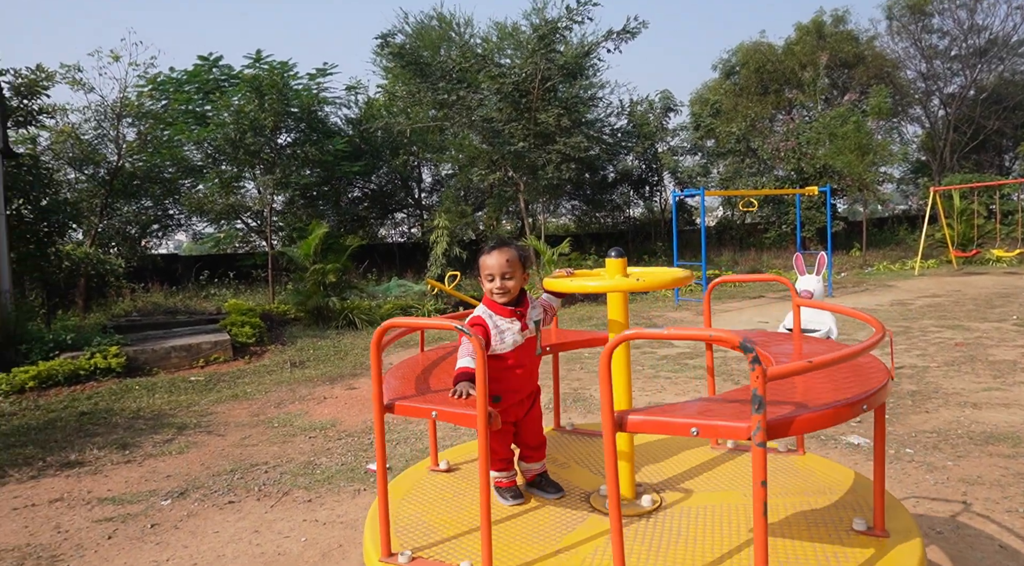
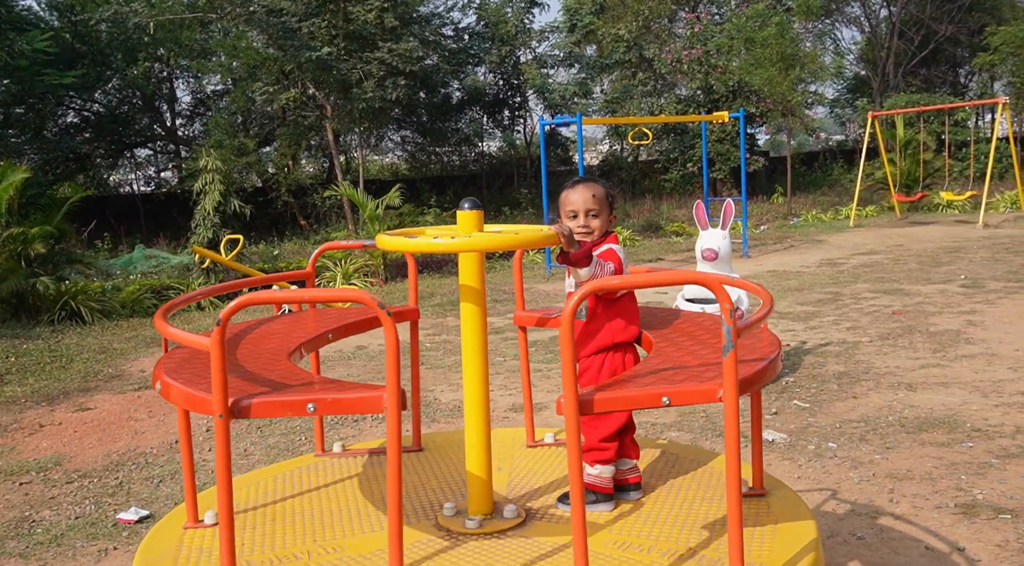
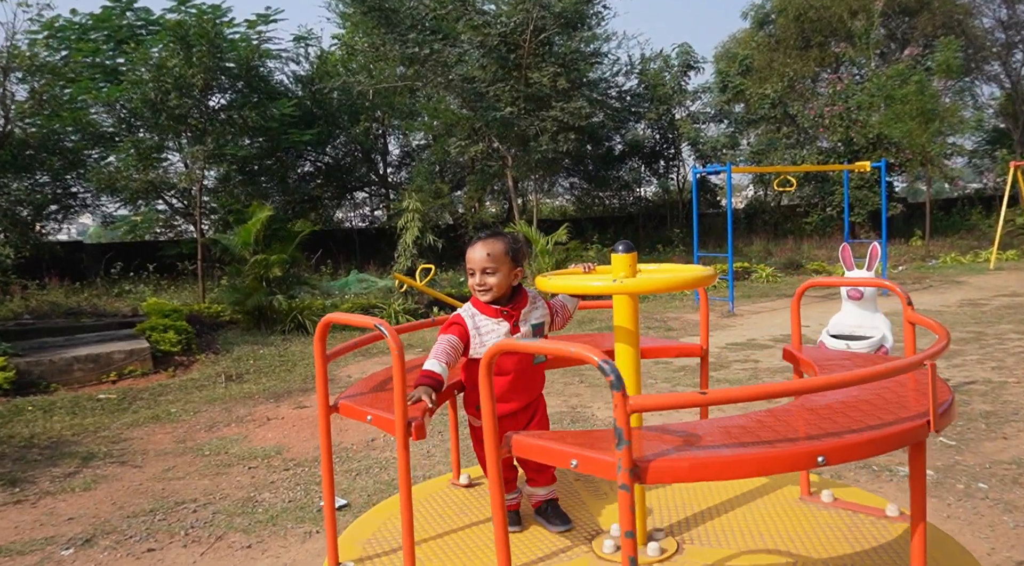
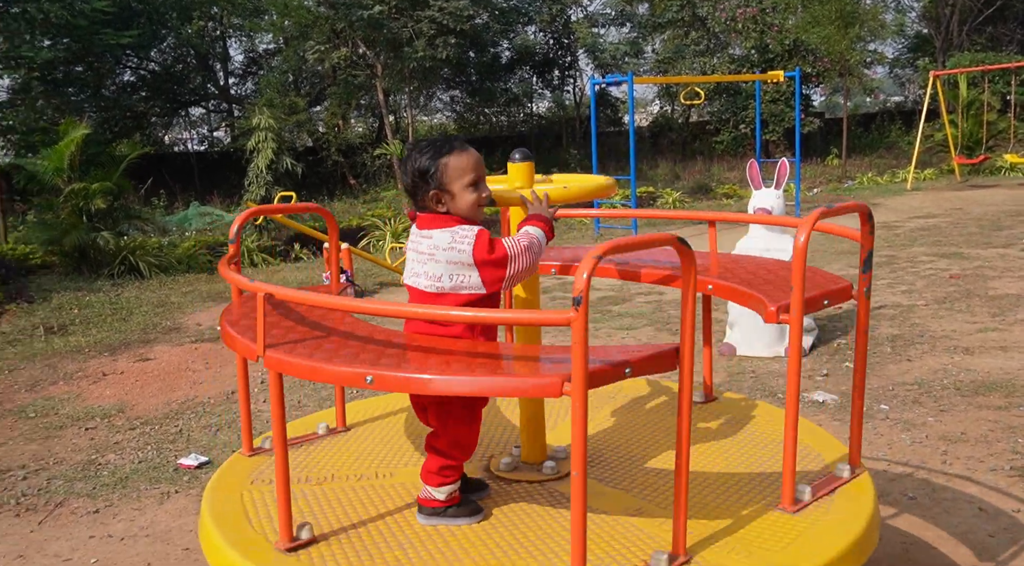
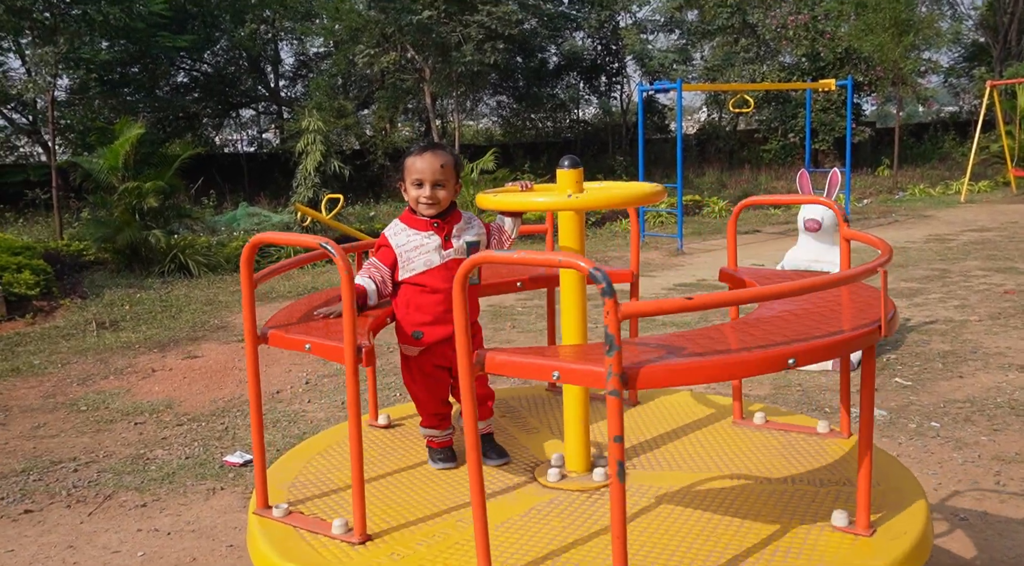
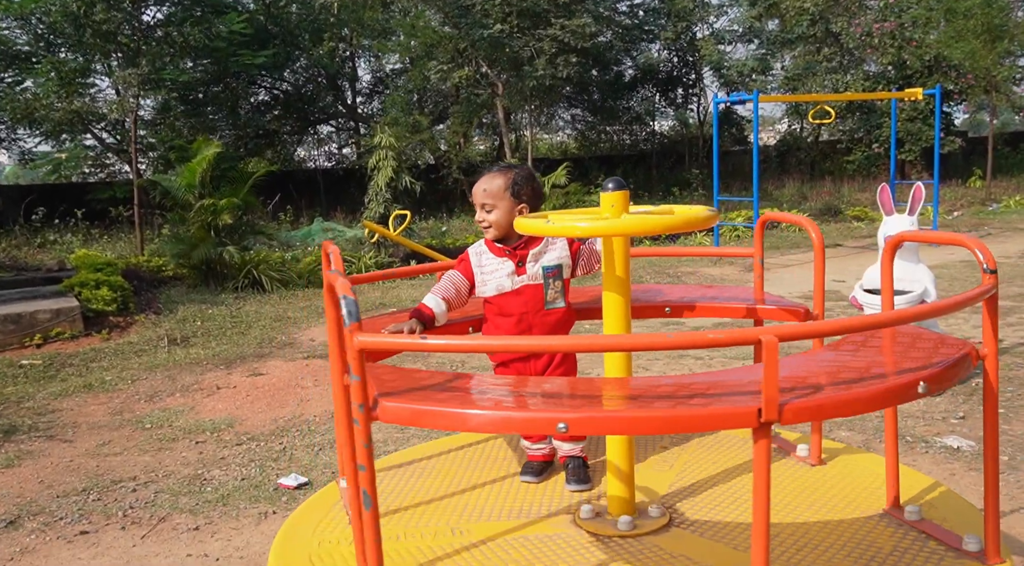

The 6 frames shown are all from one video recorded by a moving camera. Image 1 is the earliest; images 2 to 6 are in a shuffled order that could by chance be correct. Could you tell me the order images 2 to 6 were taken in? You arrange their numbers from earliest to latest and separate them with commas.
3, 6, 2, 4, 5
